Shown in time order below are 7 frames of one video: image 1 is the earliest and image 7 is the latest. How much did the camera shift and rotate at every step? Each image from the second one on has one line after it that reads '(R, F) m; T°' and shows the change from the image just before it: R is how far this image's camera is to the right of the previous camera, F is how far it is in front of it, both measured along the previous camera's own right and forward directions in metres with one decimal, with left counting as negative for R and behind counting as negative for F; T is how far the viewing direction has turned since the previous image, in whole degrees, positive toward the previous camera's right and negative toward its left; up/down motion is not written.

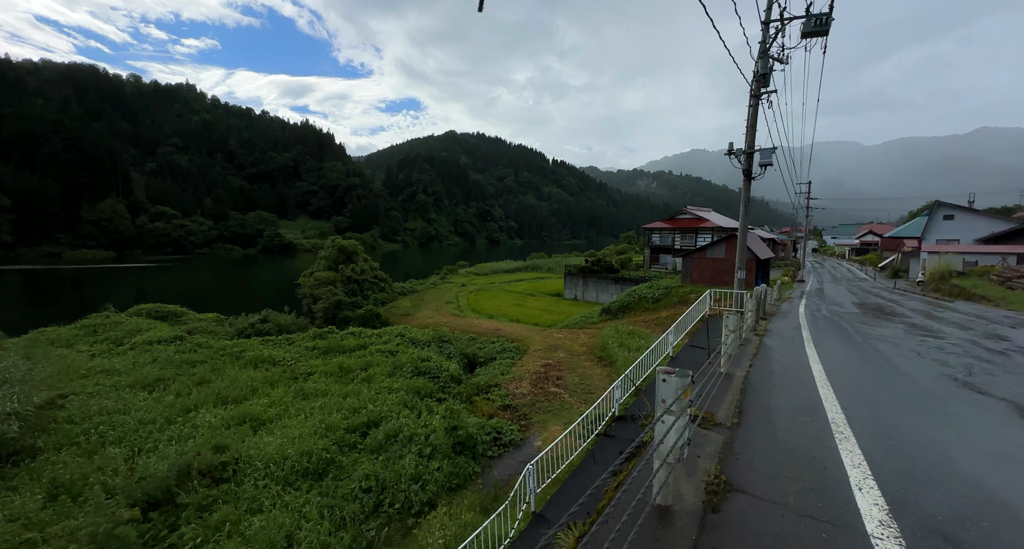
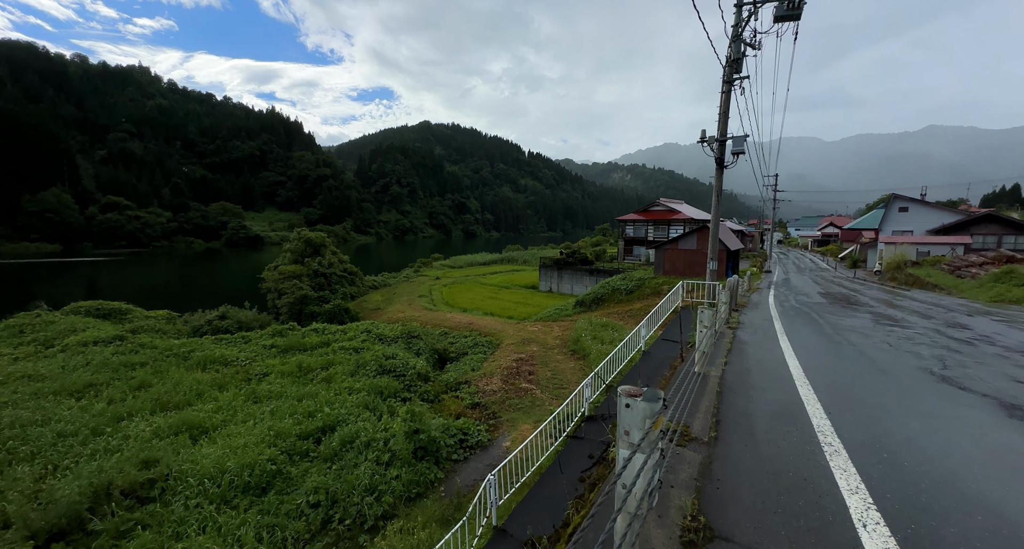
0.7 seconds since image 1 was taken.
(+0.2, +0.5) m; +3°
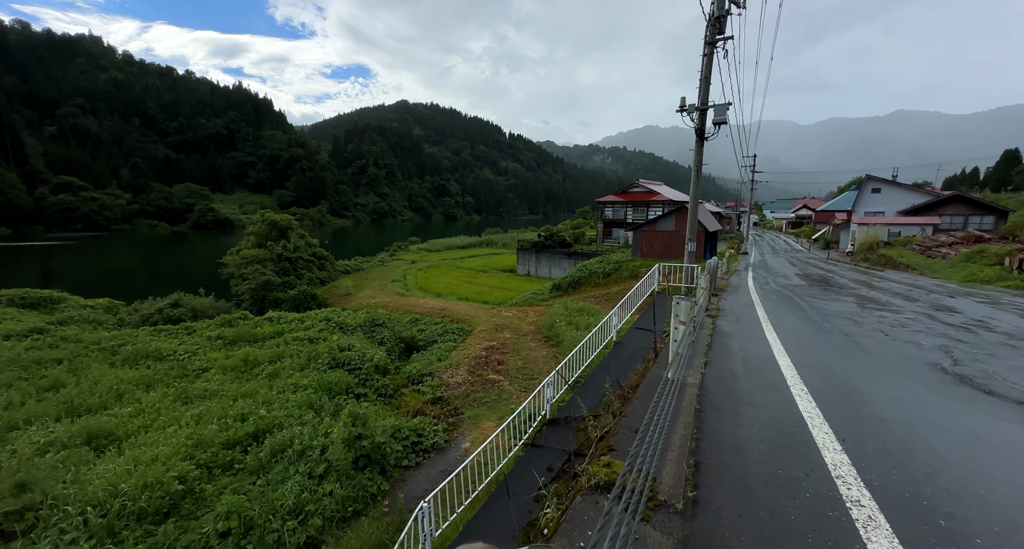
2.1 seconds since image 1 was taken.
(+0.4, +0.9) m; +2°
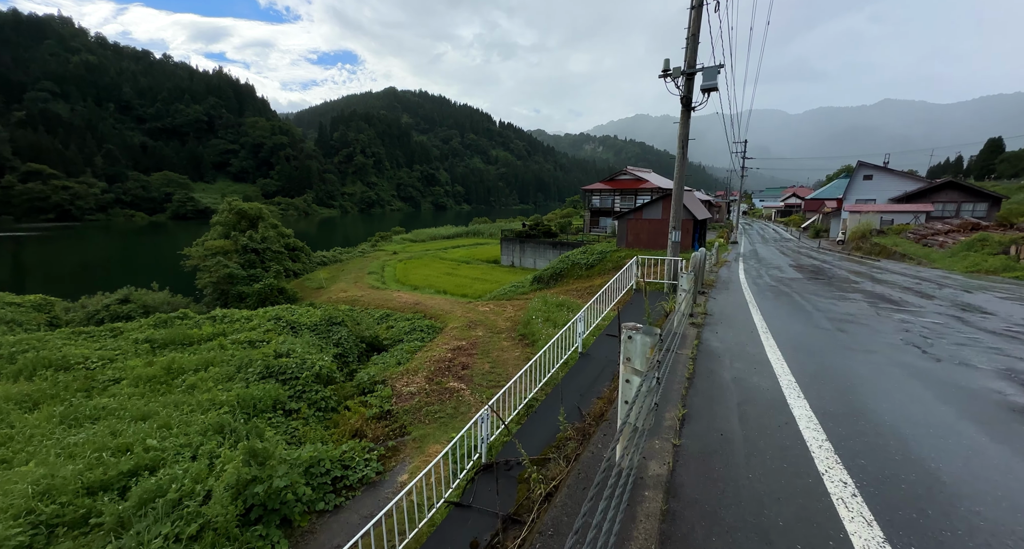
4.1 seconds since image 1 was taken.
(+0.6, +1.3) m; +1°
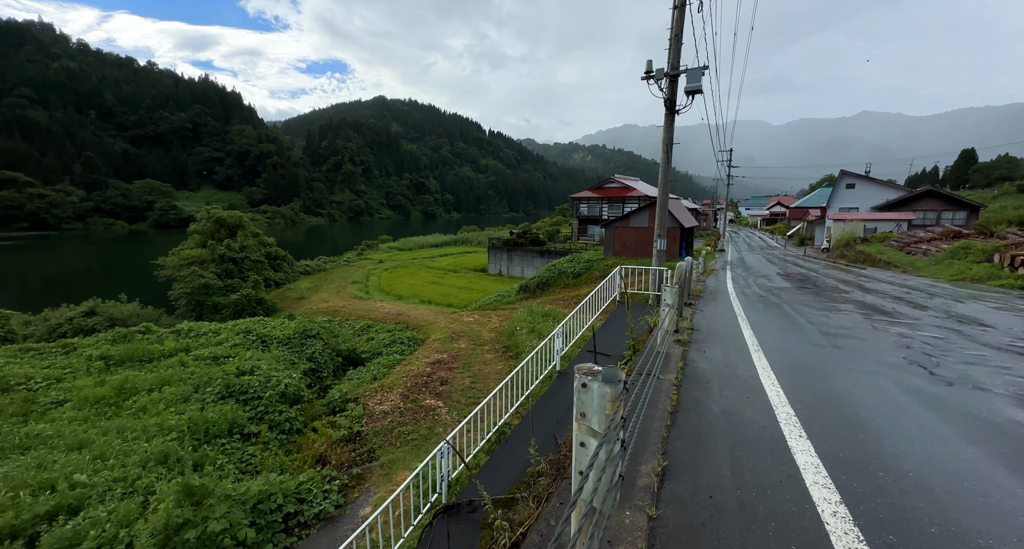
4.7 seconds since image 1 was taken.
(+0.2, +0.5) m; +1°
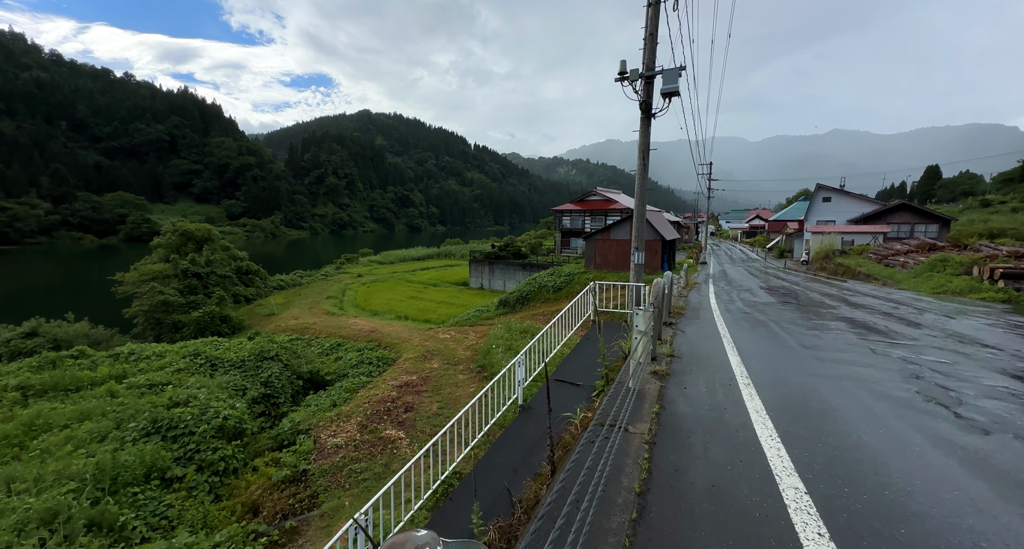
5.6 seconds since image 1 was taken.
(+0.3, +0.7) m; +2°
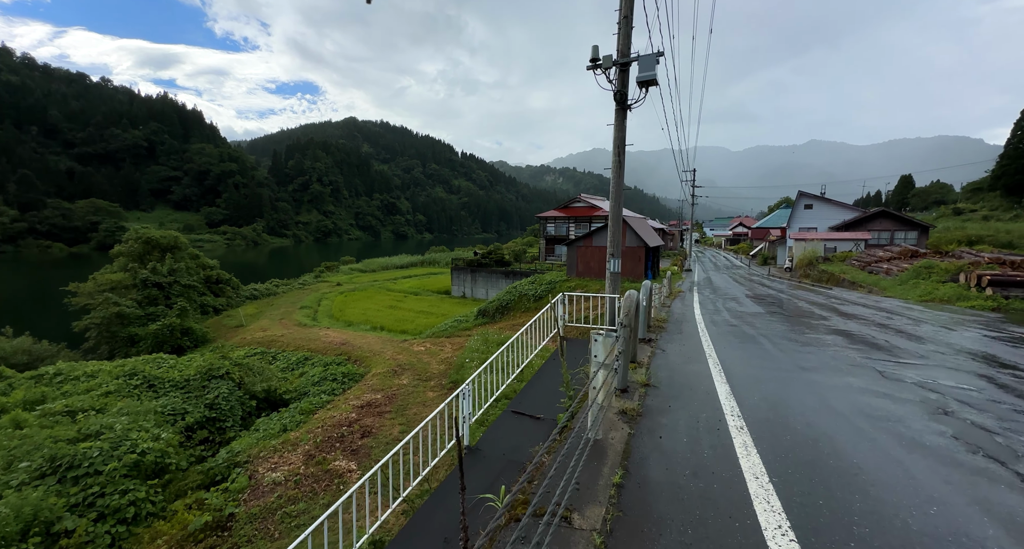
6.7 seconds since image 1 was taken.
(+0.4, +0.8) m; +2°
